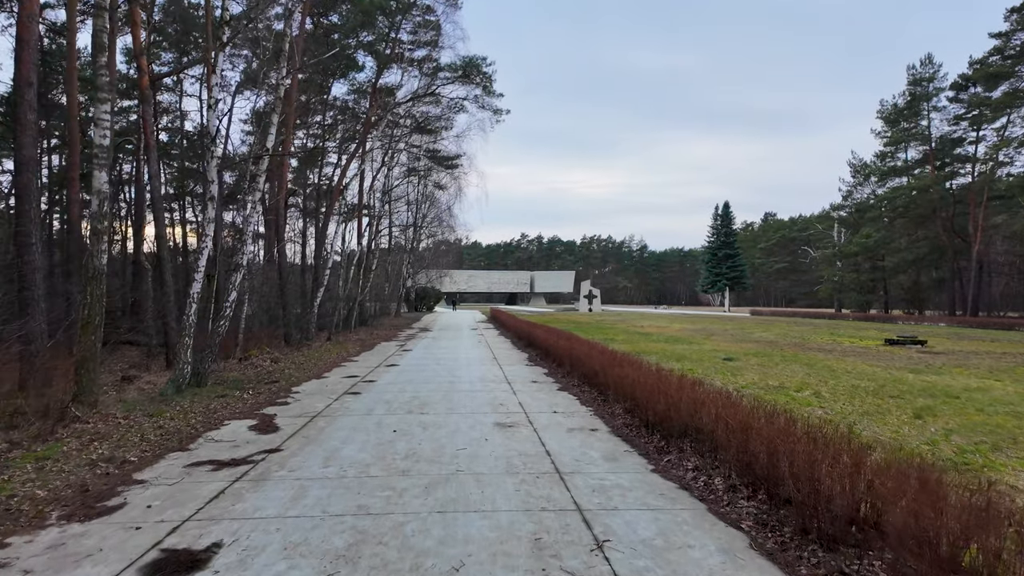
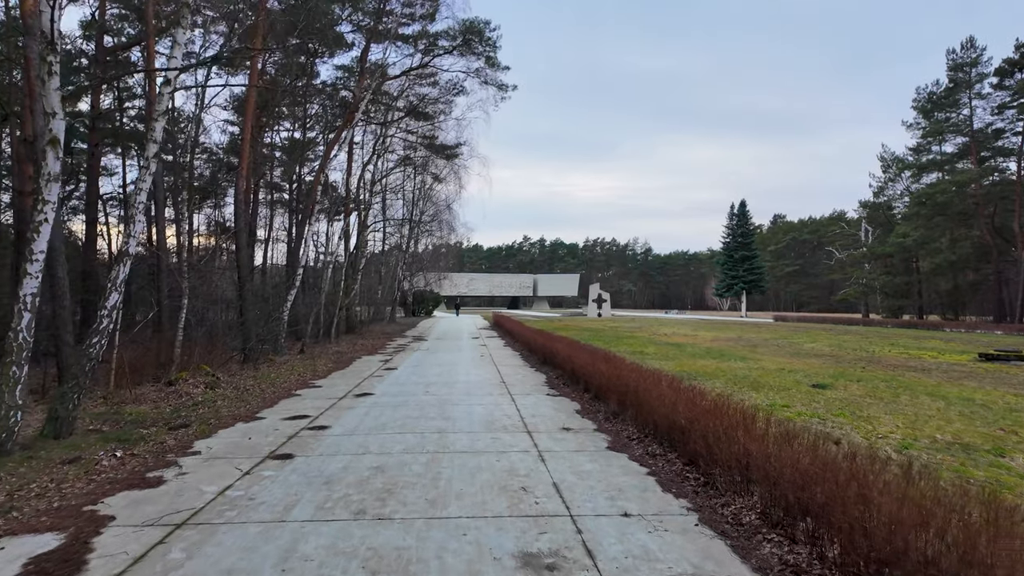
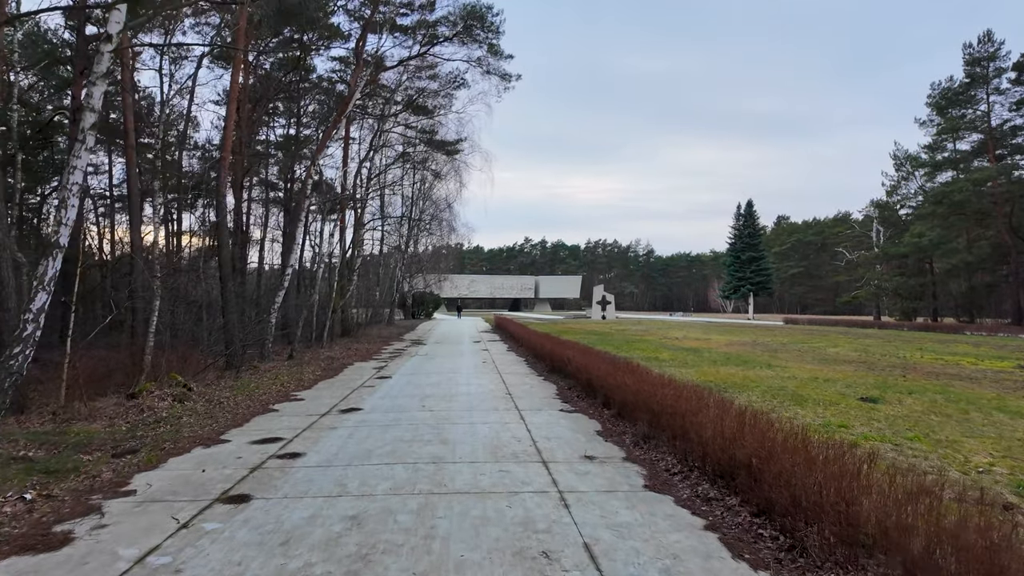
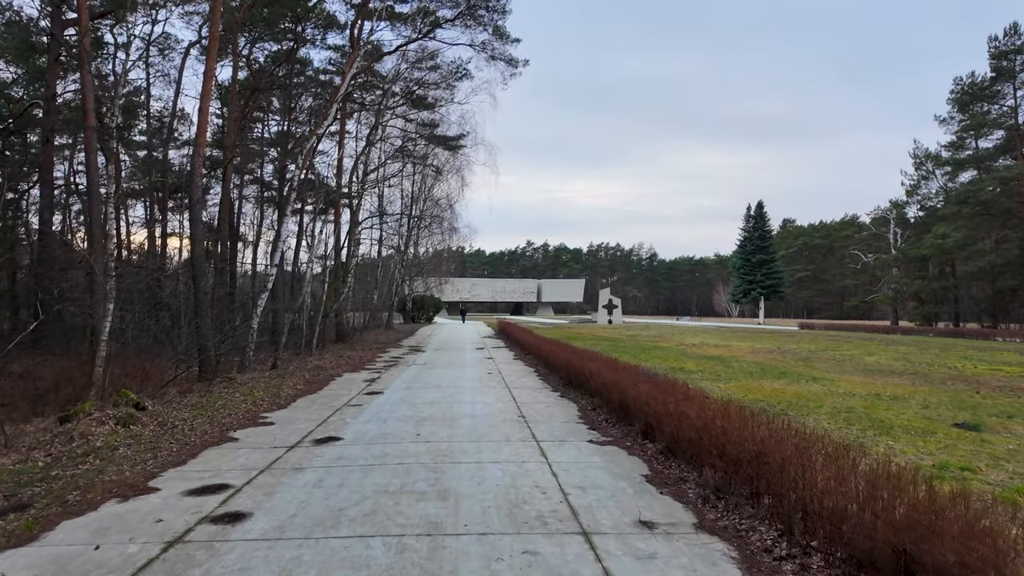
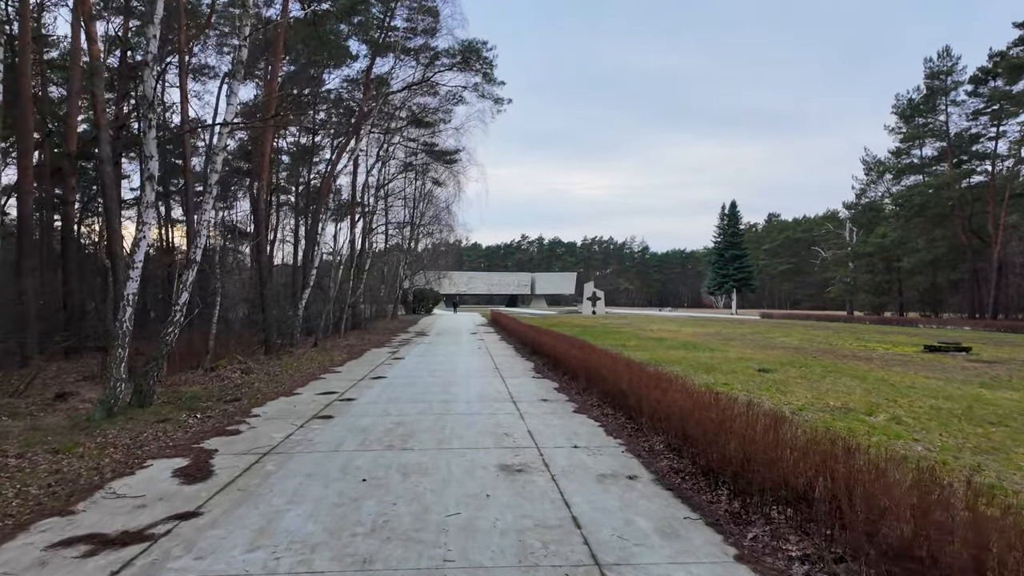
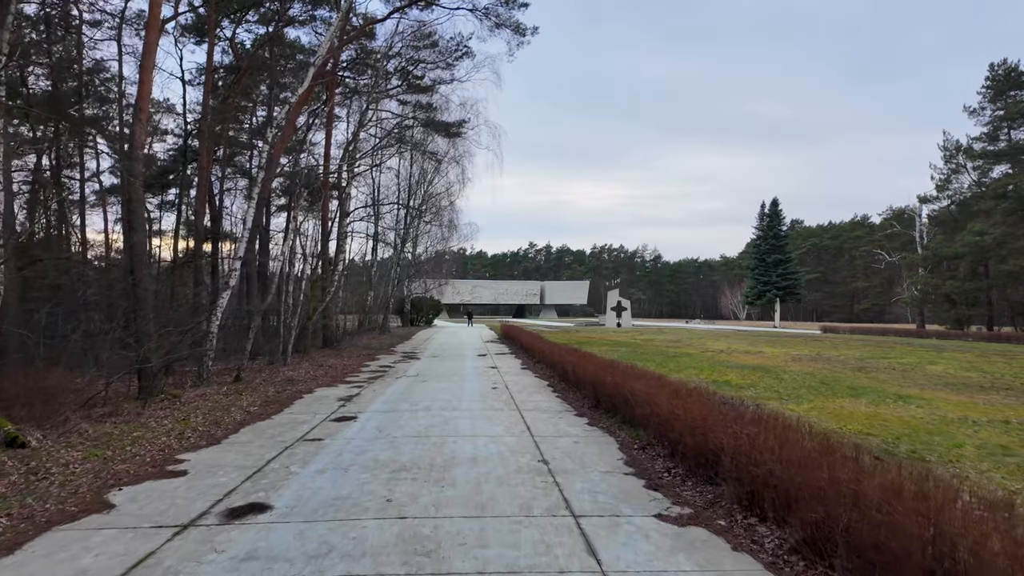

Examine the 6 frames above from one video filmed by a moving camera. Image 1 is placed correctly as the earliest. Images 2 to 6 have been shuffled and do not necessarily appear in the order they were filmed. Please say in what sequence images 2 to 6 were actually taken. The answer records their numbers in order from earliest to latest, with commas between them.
5, 2, 3, 4, 6
